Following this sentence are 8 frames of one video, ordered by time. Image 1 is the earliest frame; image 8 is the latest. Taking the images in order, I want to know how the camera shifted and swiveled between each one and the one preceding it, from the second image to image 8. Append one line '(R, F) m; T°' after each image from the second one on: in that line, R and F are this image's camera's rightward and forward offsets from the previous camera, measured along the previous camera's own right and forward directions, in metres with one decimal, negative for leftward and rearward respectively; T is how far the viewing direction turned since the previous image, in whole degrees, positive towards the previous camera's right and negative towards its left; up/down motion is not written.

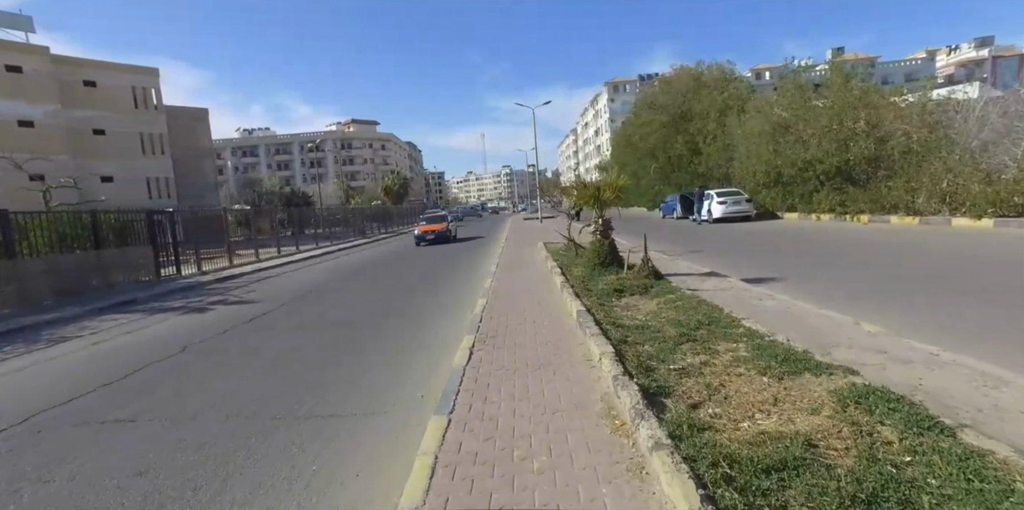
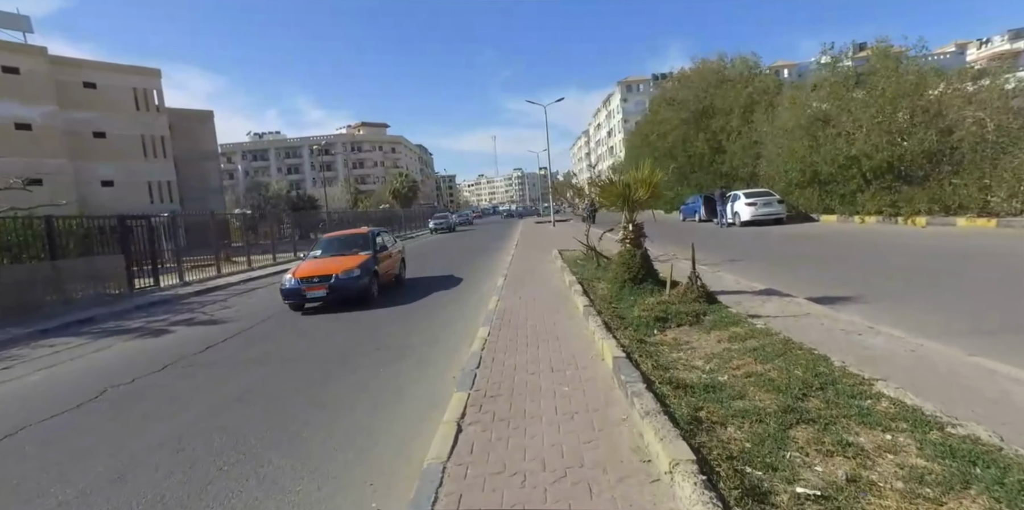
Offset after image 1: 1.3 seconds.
(0.0, +1.5) m; -1°
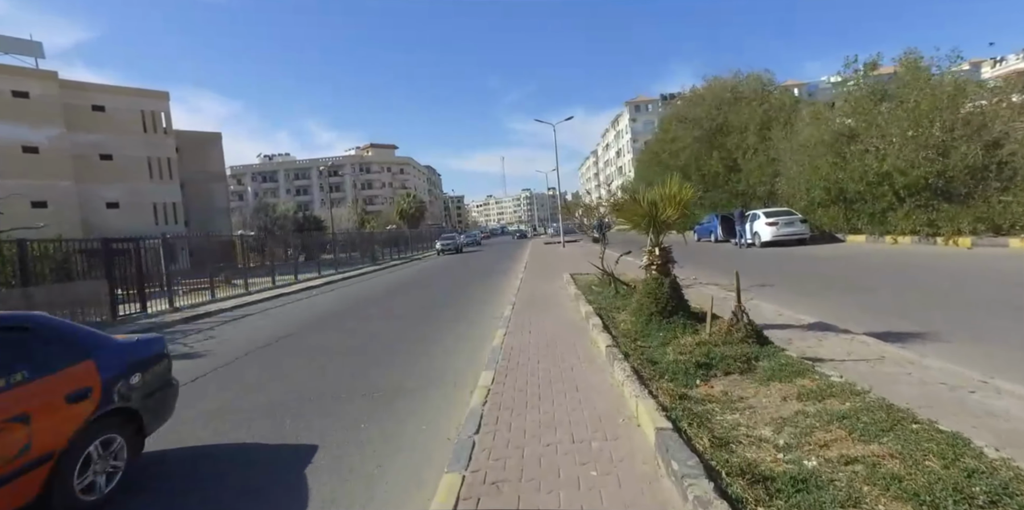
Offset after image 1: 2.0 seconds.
(0.0, +0.9) m; -1°
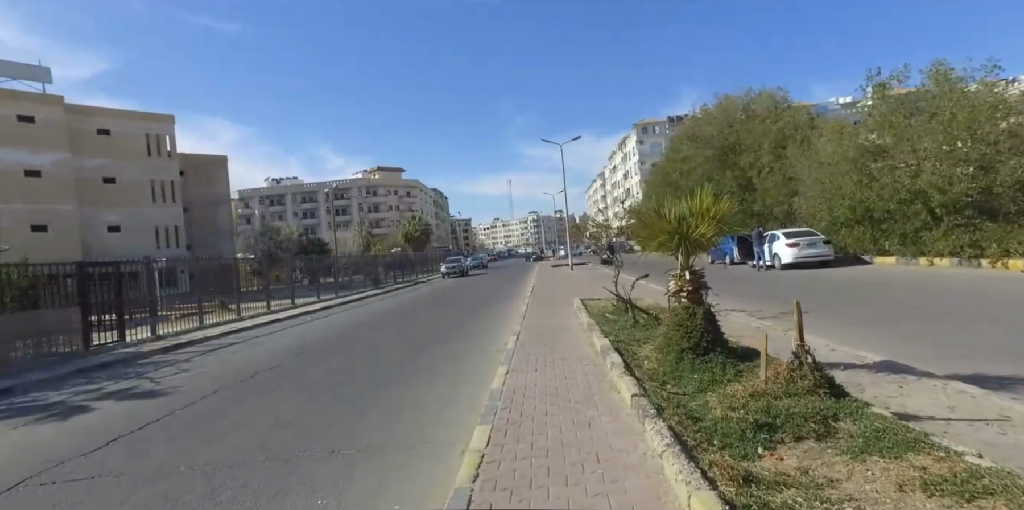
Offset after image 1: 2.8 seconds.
(0.0, +1.0) m; -1°
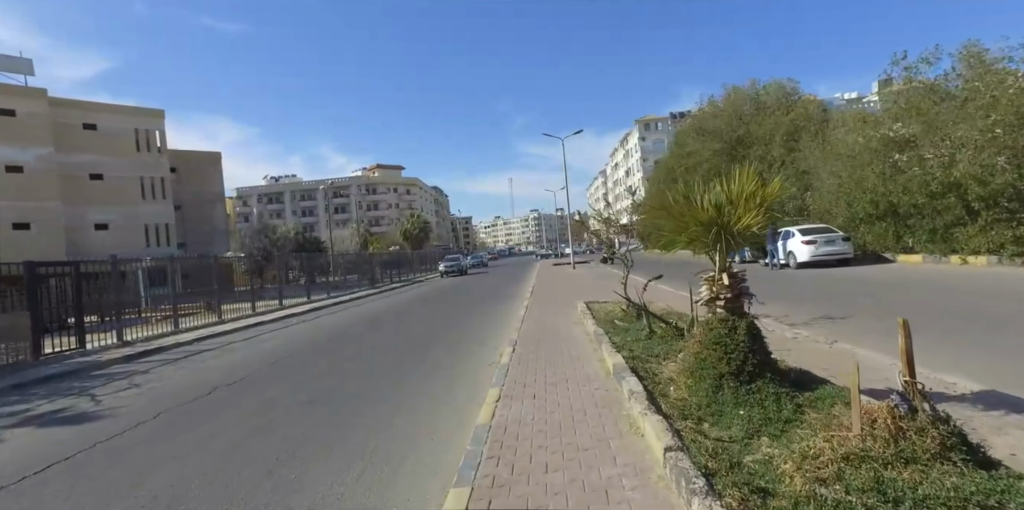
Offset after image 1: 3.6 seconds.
(+0.1, +1.1) m; 0°
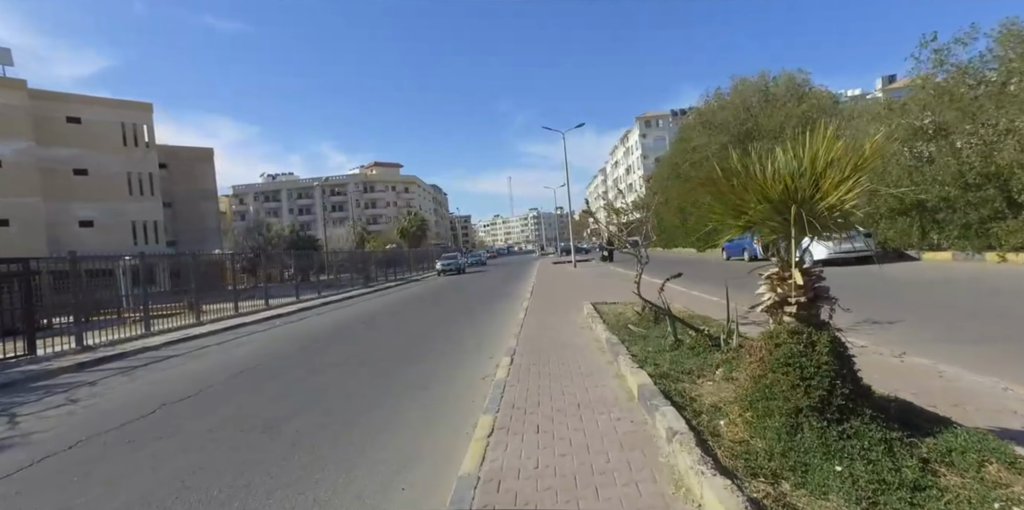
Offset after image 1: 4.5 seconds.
(0.0, +1.1) m; 0°
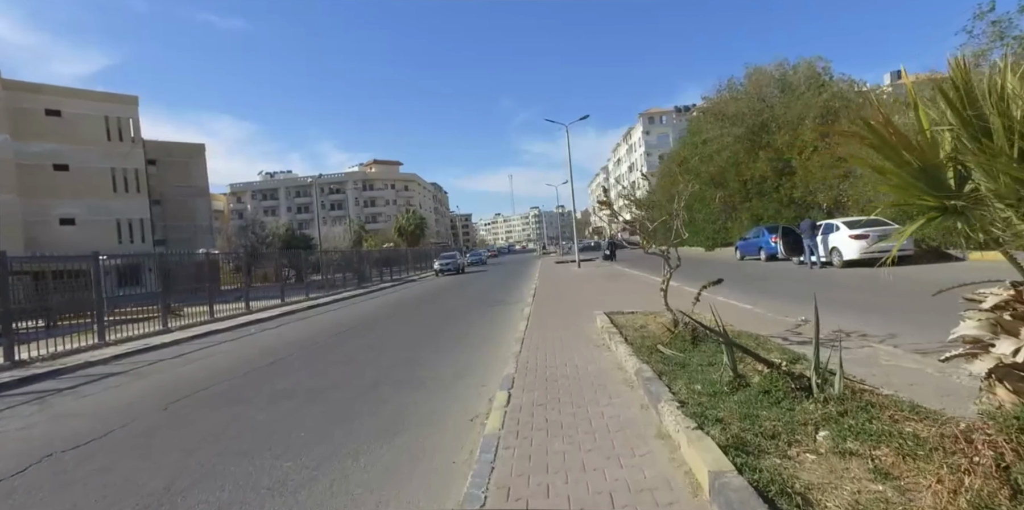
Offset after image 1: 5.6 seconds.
(0.0, +1.5) m; 0°
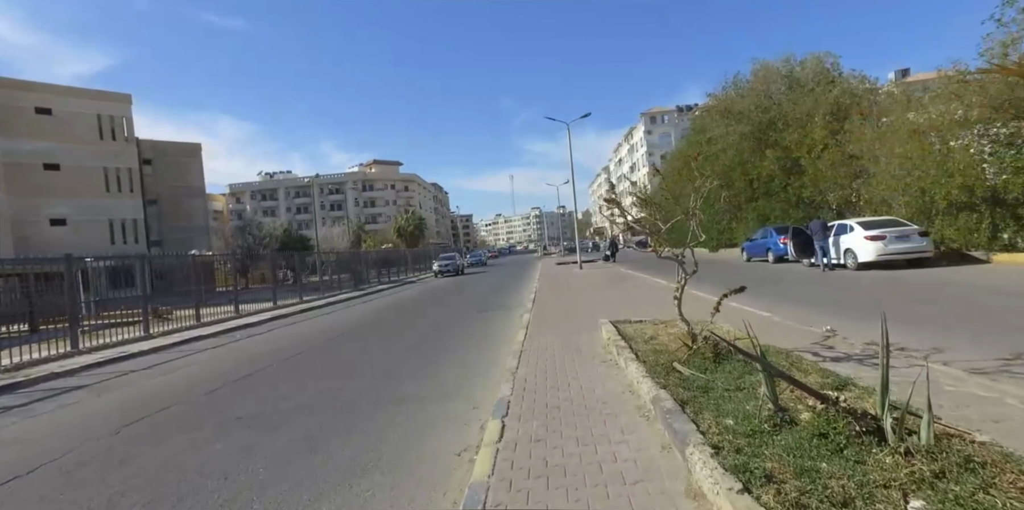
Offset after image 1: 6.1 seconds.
(+0.1, +0.7) m; 0°
